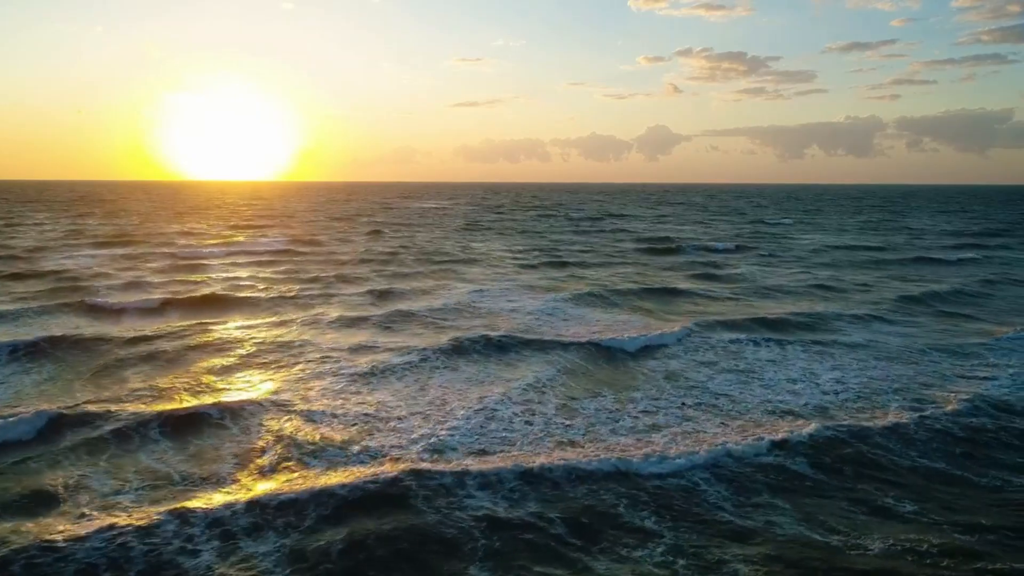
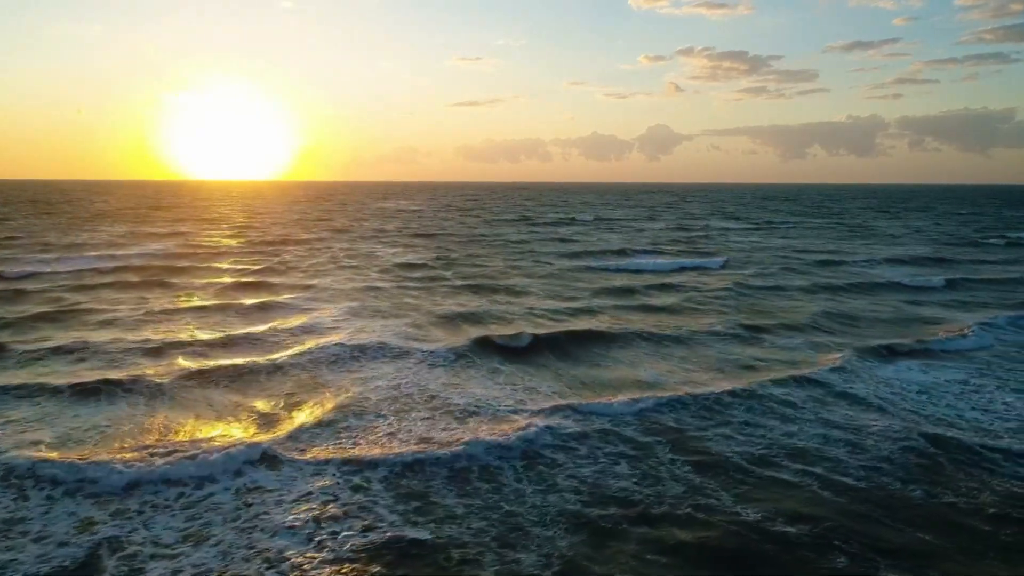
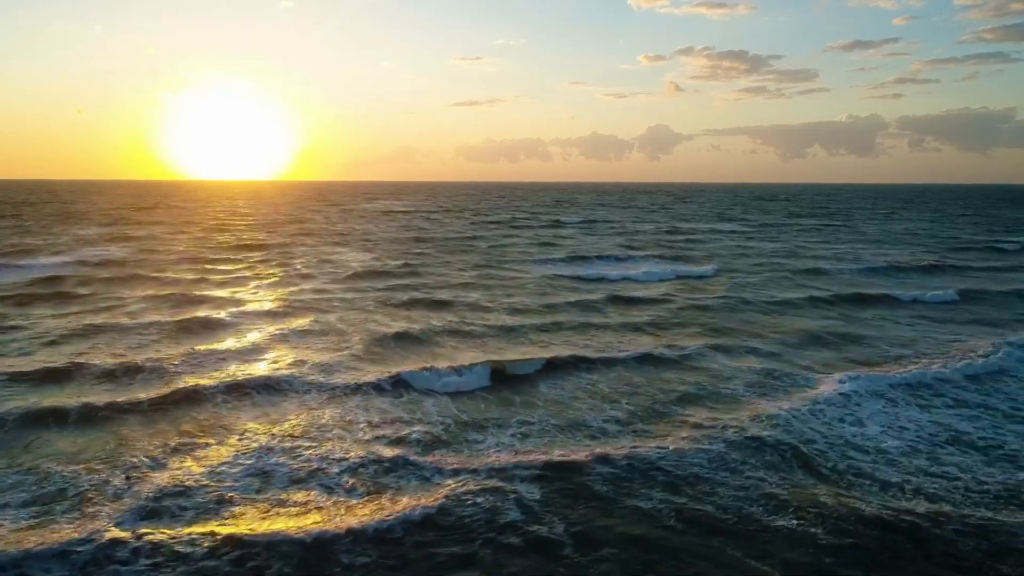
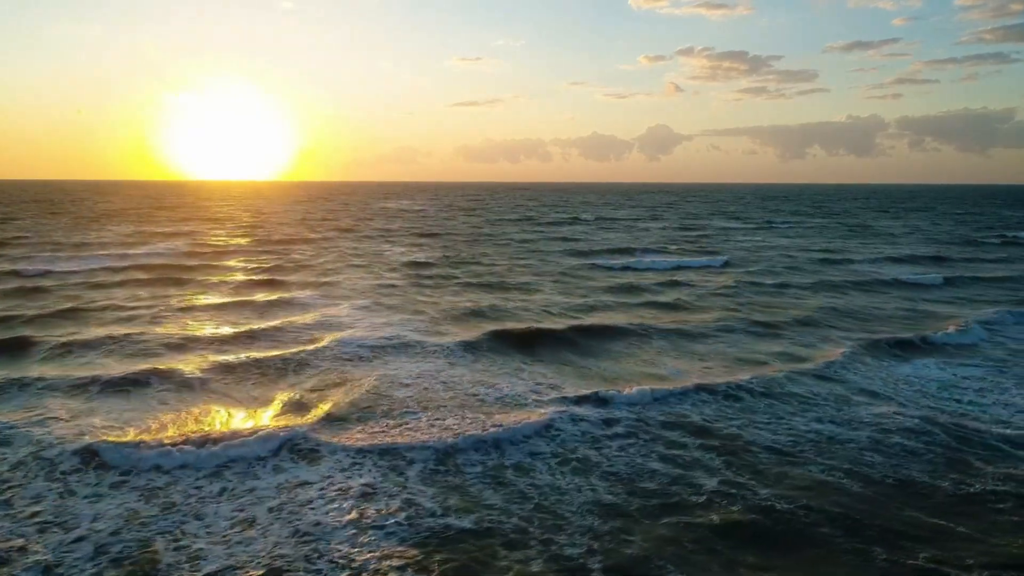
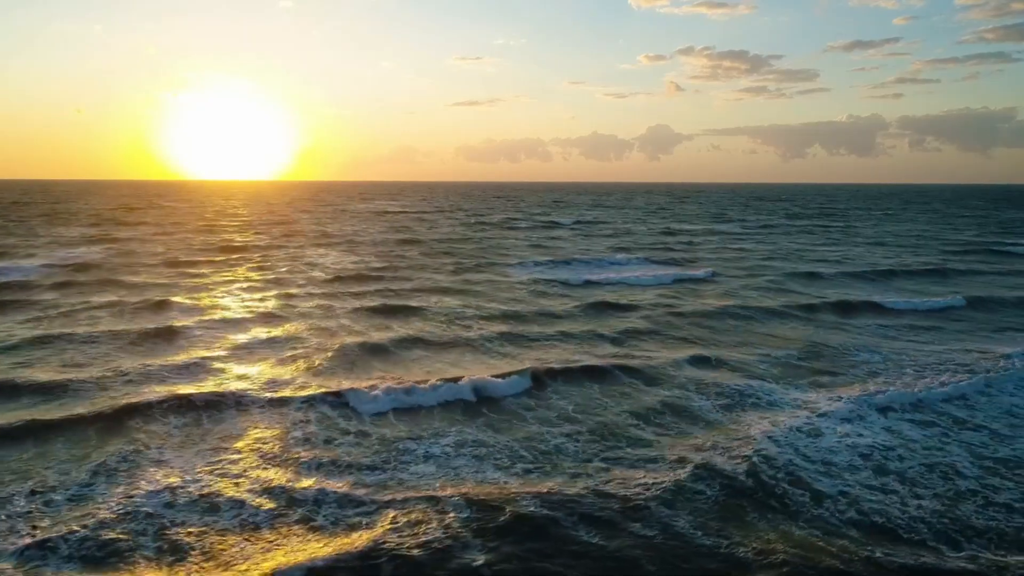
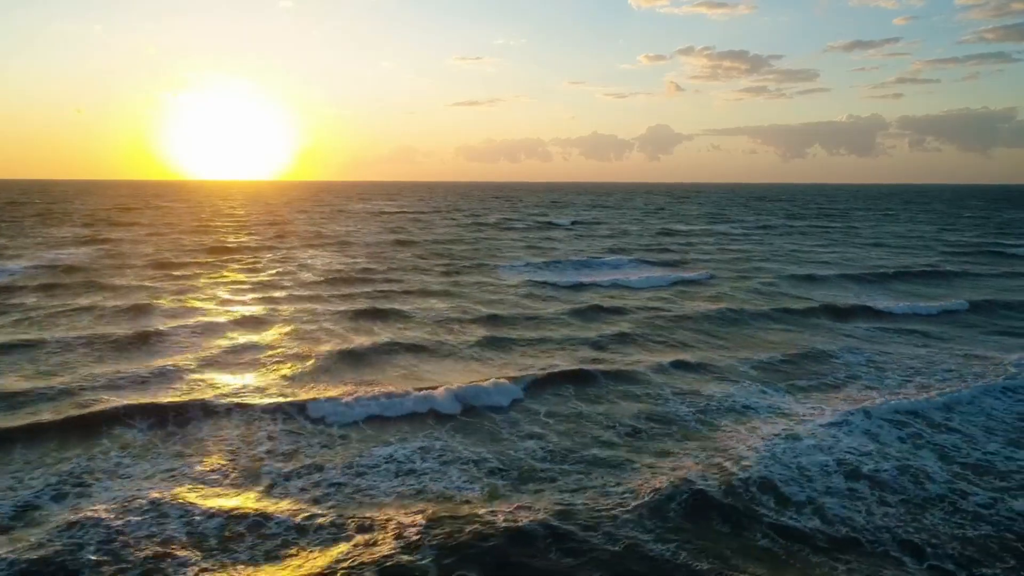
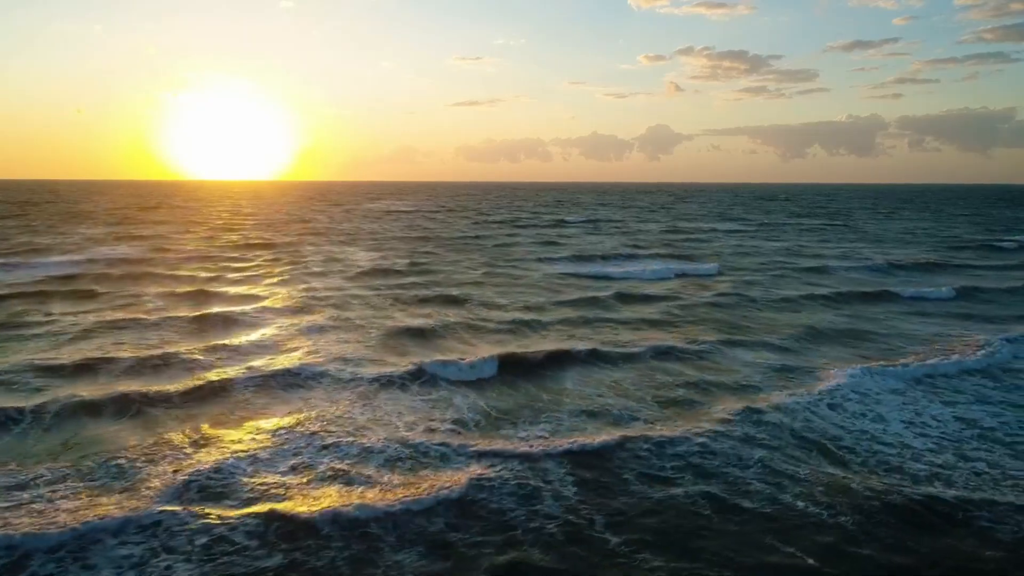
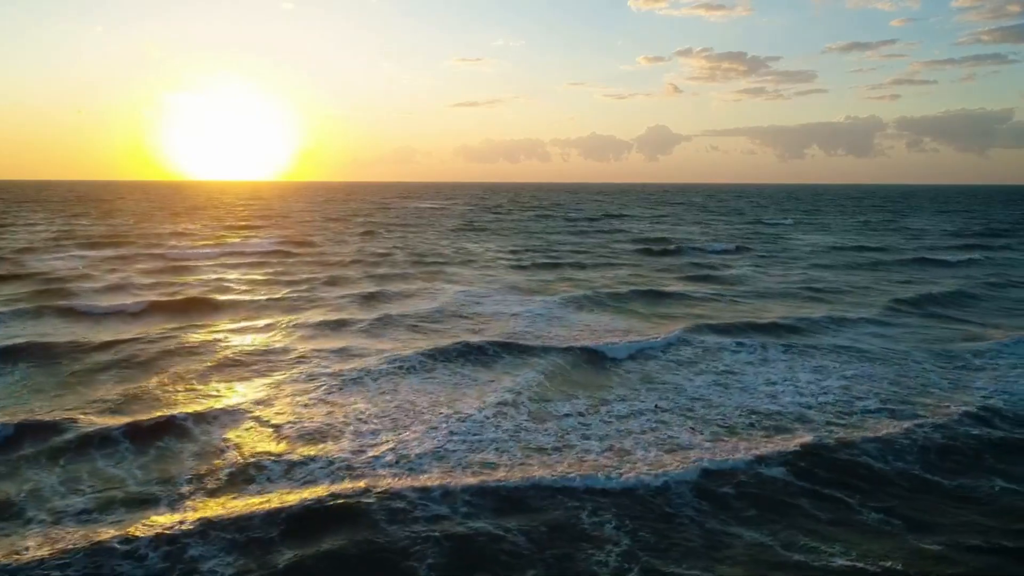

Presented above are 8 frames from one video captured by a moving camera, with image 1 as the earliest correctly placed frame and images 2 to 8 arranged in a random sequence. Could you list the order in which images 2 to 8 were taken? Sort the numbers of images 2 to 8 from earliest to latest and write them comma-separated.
8, 4, 2, 7, 3, 5, 6
